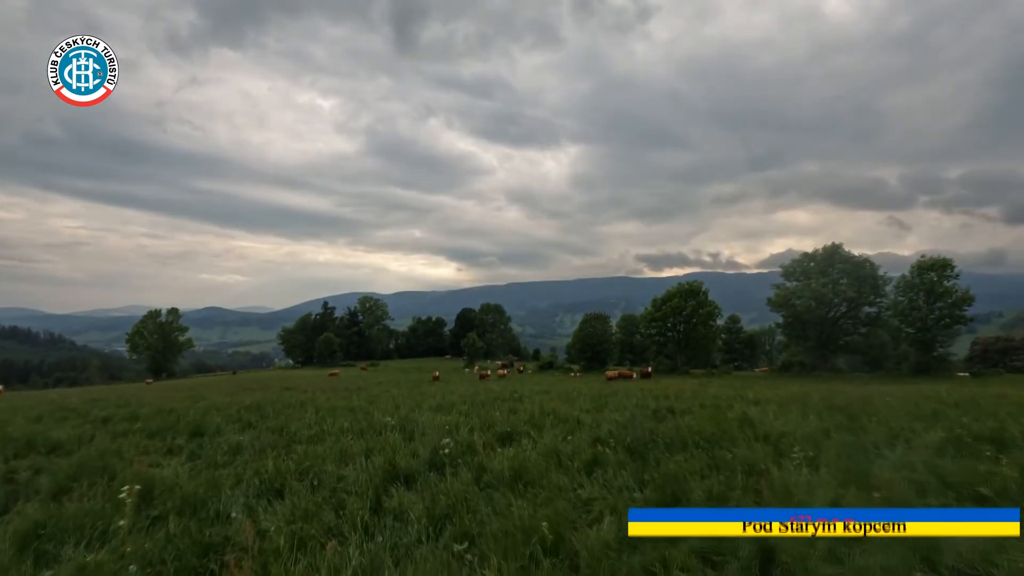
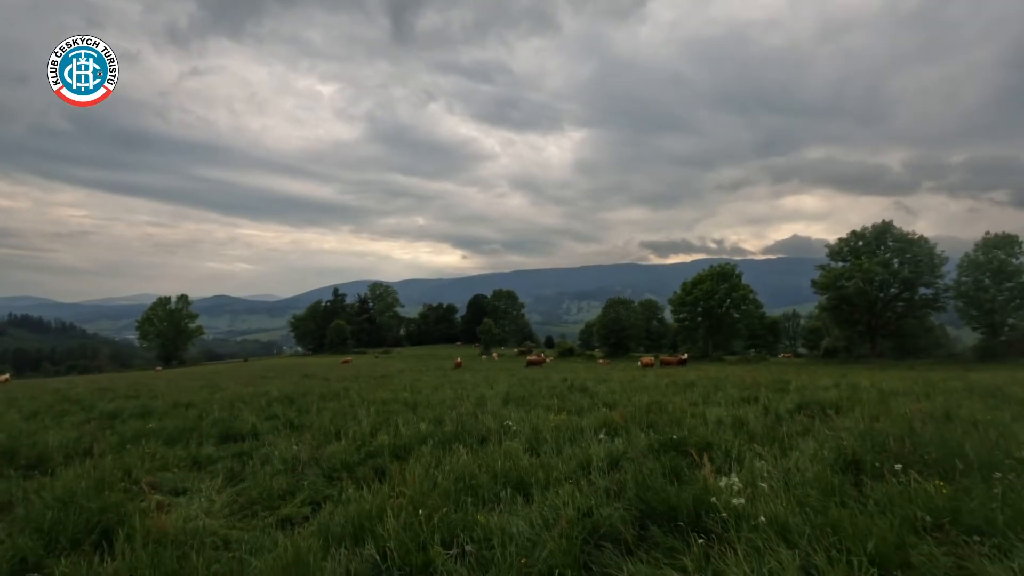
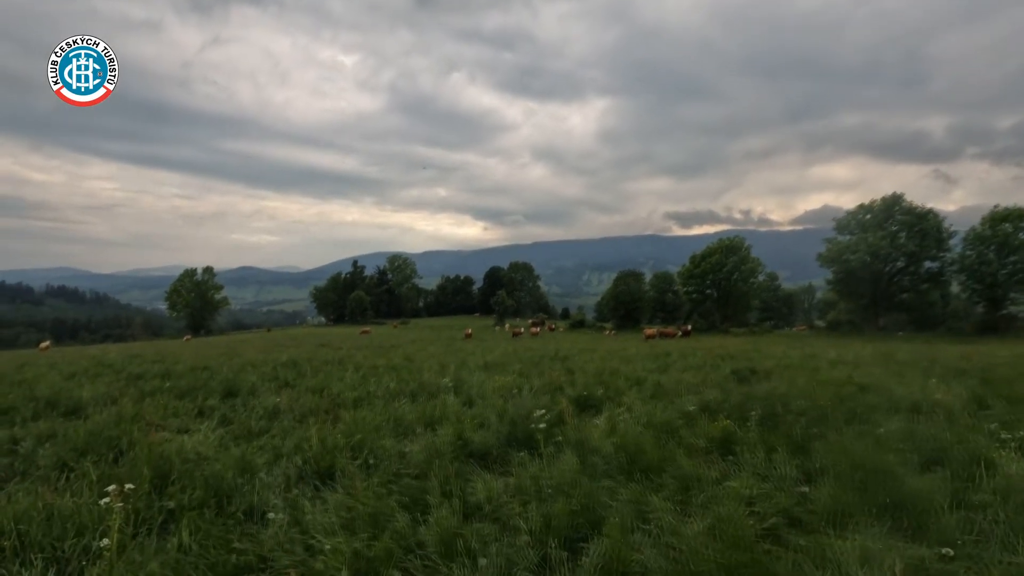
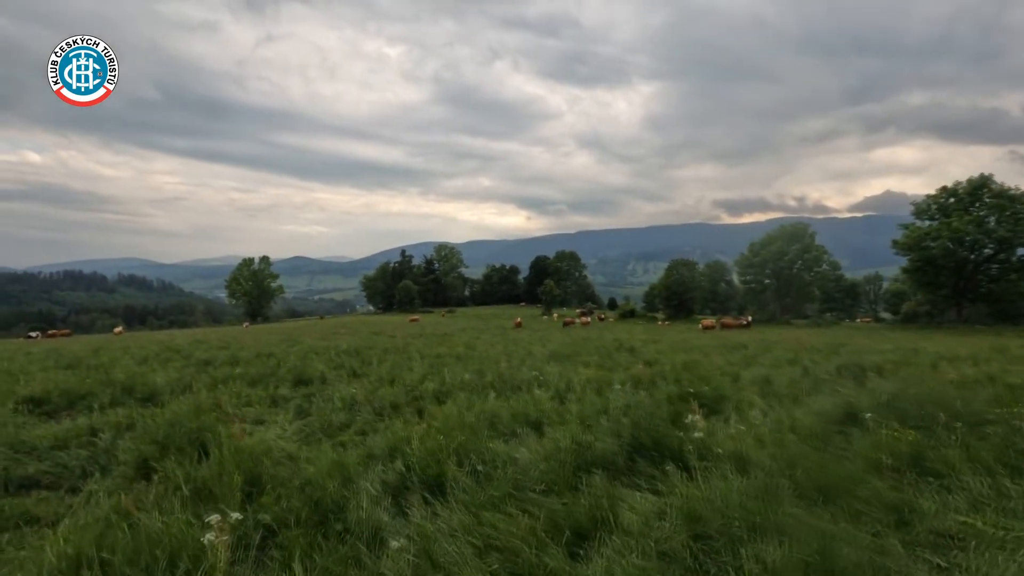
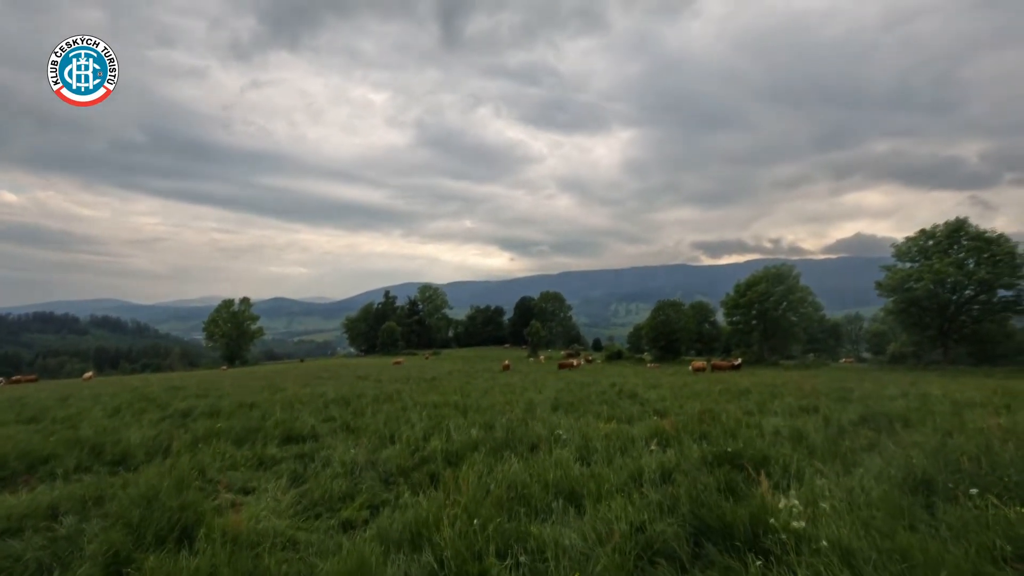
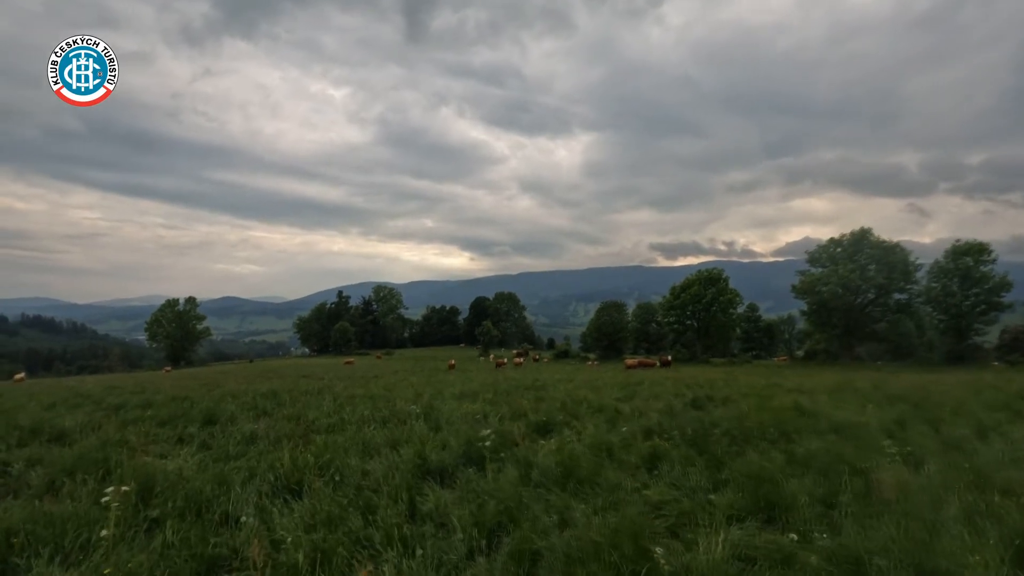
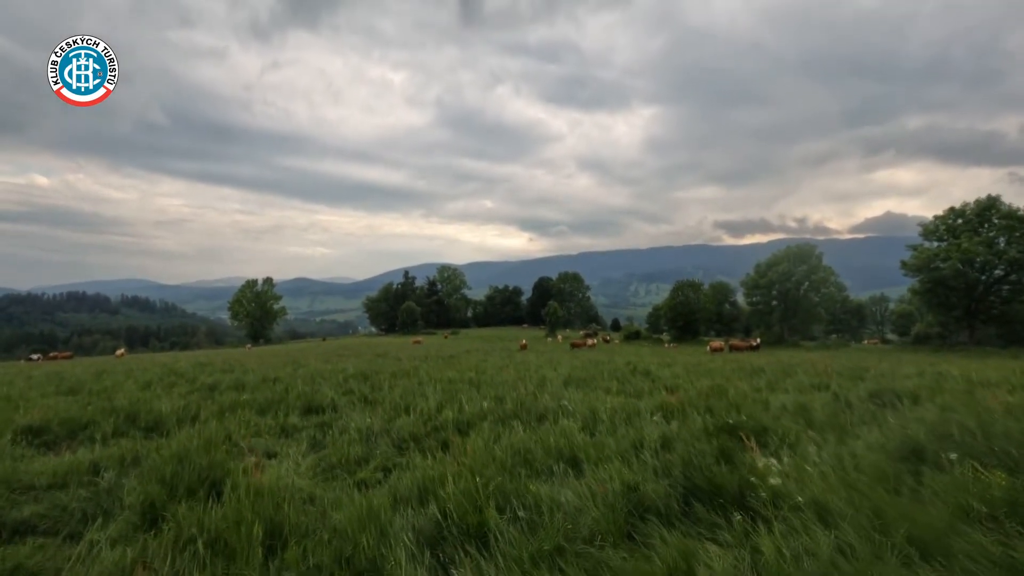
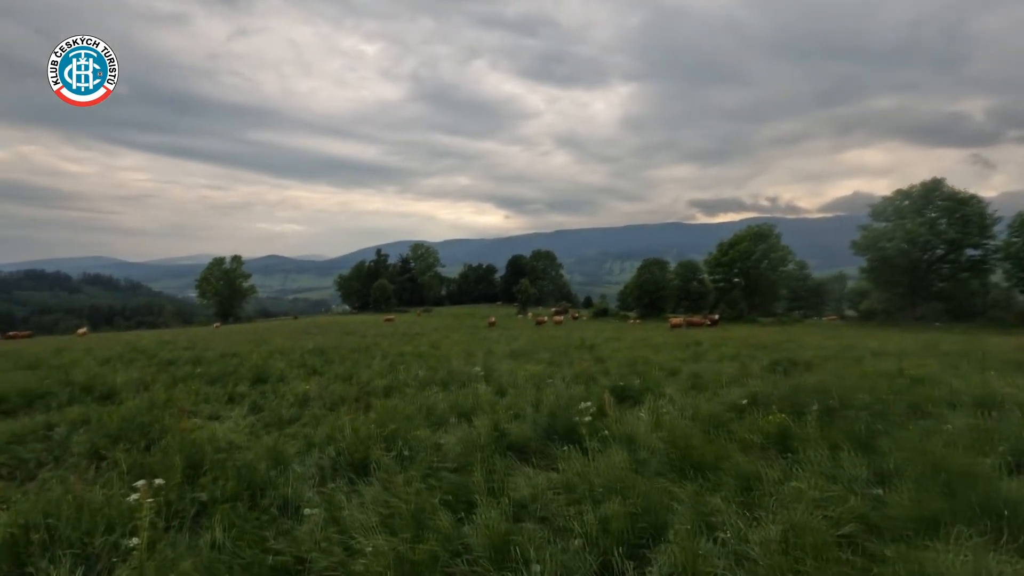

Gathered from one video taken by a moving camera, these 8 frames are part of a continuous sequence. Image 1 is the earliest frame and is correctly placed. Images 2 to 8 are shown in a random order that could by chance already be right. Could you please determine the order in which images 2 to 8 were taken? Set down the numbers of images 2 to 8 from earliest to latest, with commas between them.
6, 3, 8, 4, 7, 5, 2
